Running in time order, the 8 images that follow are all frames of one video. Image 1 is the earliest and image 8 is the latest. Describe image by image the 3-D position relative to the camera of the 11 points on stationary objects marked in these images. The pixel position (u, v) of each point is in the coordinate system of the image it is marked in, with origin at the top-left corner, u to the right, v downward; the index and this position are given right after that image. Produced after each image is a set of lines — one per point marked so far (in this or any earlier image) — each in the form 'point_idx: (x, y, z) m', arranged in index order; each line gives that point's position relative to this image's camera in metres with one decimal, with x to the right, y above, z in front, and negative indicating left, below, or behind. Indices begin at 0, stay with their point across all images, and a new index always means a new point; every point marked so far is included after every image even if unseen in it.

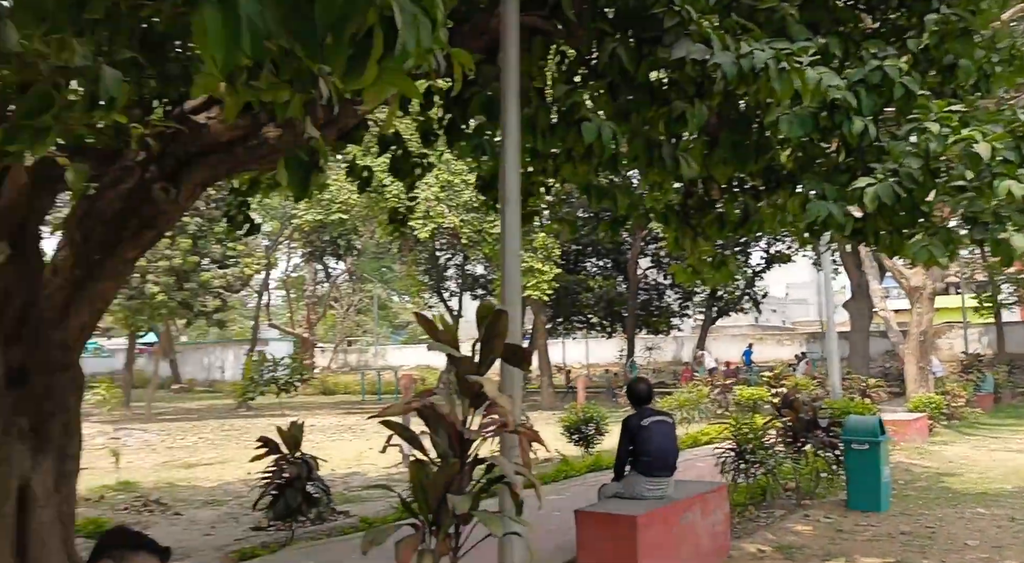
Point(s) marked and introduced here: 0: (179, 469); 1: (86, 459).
0: (-5.3, -3.0, +13.5) m
1: (-7.3, -3.1, +14.5) m
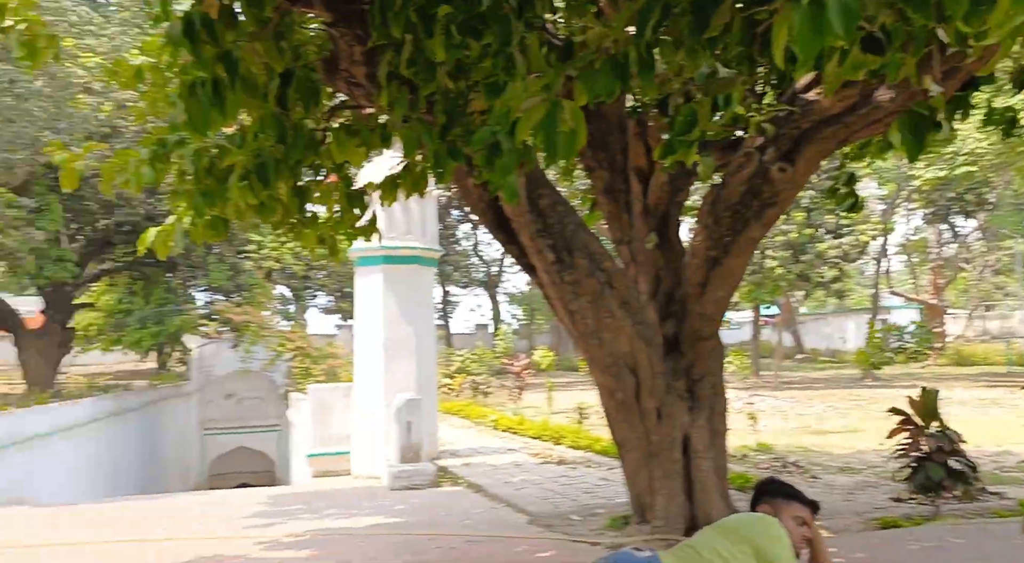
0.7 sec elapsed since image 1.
0: (+5.1, -2.6, +14.2) m
1: (+4.2, -2.7, +16.2) m
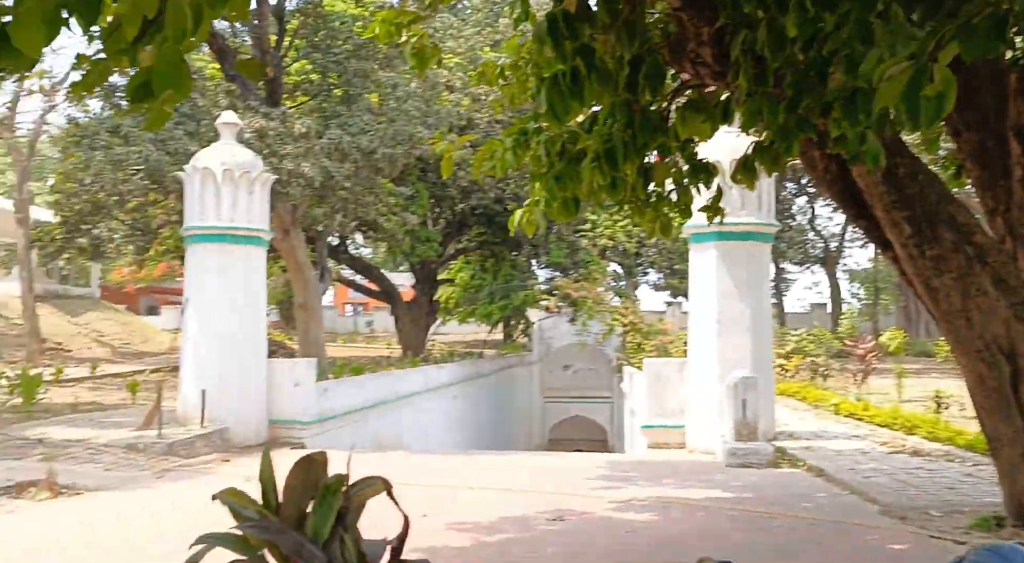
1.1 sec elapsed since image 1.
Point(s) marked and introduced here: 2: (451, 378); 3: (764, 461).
0: (+10.2, -2.2, +11.5) m
1: (+10.1, -2.3, +13.7) m
2: (-1.1, -1.7, +15.1) m
3: (+2.4, -1.7, +7.9) m
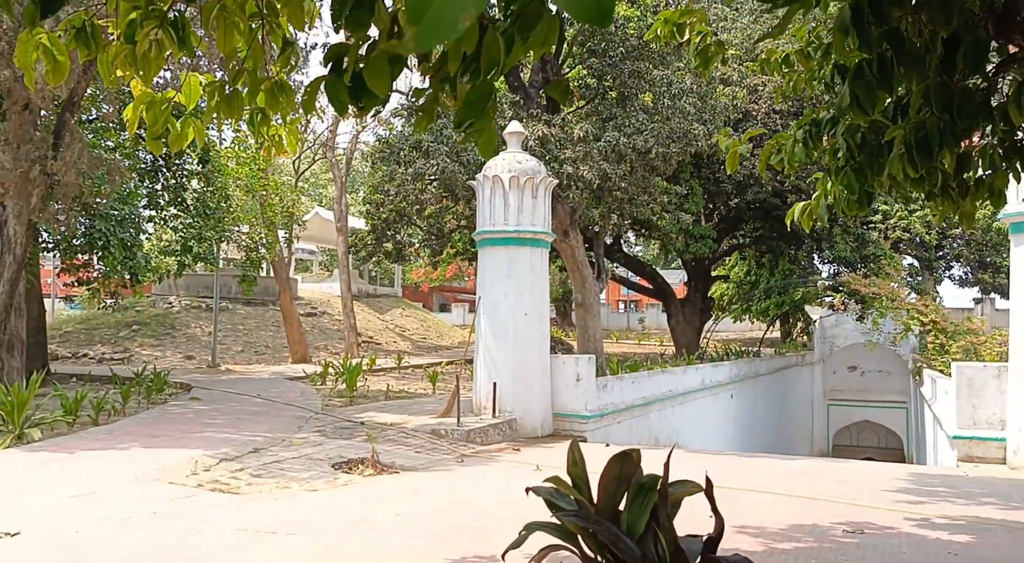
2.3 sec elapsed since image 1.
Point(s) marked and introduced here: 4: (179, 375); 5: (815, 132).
0: (+13.4, -2.1, +7.8) m
1: (+14.0, -2.1, +9.9) m
2: (+3.8, -1.6, +14.7) m
3: (+4.8, -1.6, +6.8) m
4: (-5.6, -1.6, +14.3) m
5: (+1.7, +0.8, +4.6) m
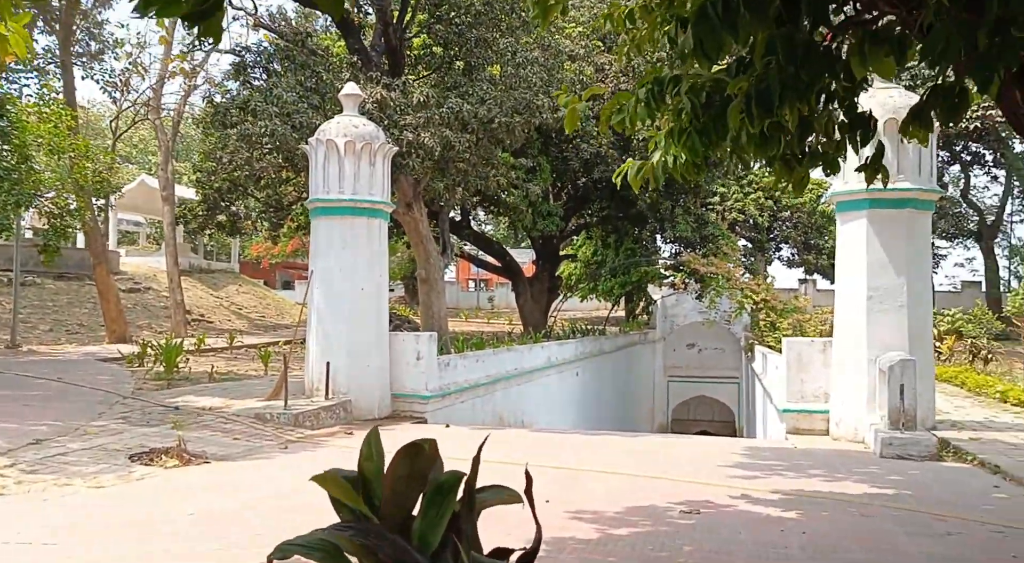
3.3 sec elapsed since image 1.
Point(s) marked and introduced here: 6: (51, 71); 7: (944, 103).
0: (+11.7, -1.9, +9.5) m
1: (+12.0, -1.9, +11.8) m
2: (+1.1, -1.3, +14.7) m
3: (+3.5, -1.4, +7.1) m
4: (-8.1, -1.1, +12.6) m
5: (+0.8, +1.0, +4.3) m
6: (-7.7, +3.5, +14.4) m
7: (+2.2, +0.9, +4.3) m
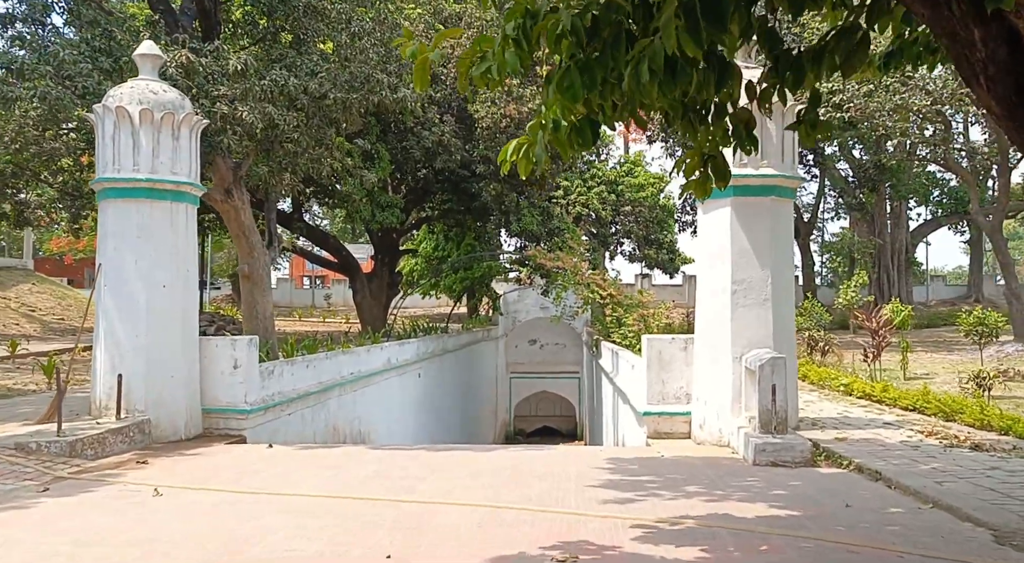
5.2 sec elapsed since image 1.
0: (+9.9, -1.8, +10.6) m
1: (+9.7, -1.8, +12.8) m
2: (-1.6, -1.2, +13.7) m
3: (+2.2, -1.4, +6.6) m
4: (-10.2, -1.1, +9.9) m
5: (+0.1, +1.0, +3.3) m
6: (-10.2, +3.5, +11.6) m
7: (+1.5, +1.0, +3.7) m
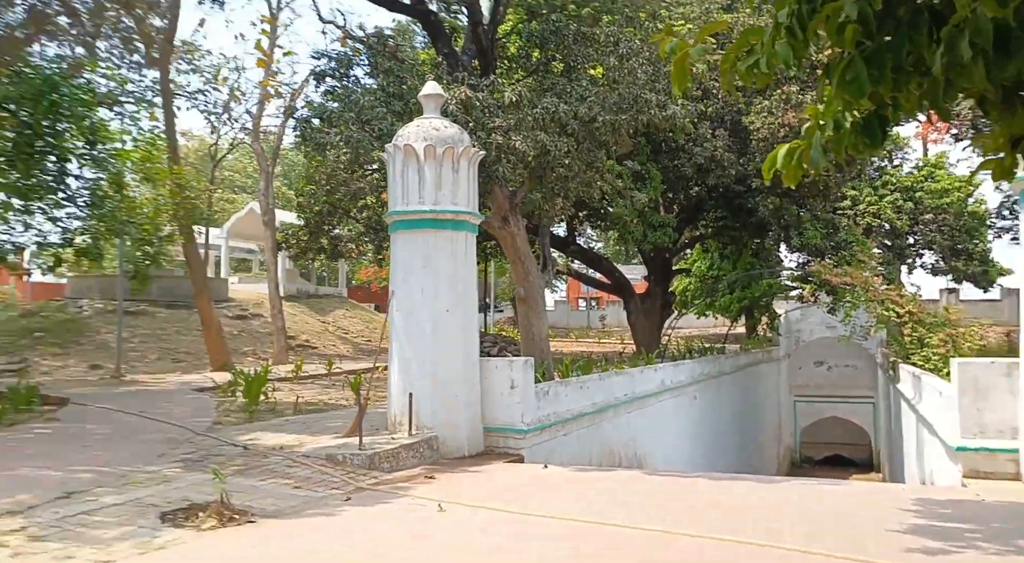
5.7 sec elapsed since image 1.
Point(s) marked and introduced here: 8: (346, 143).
0: (+12.7, -1.8, +6.7) m
1: (+13.2, -1.8, +8.9) m
2: (+2.8, -1.5, +13.3) m
3: (+4.2, -1.5, +5.4) m
4: (-6.6, -1.6, +12.4) m
5: (+1.1, +0.9, +3.0) m
6: (-6.1, +3.0, +14.2) m
7: (+2.5, +0.9, +2.9) m
8: (-1.9, +1.6, +10.0) m
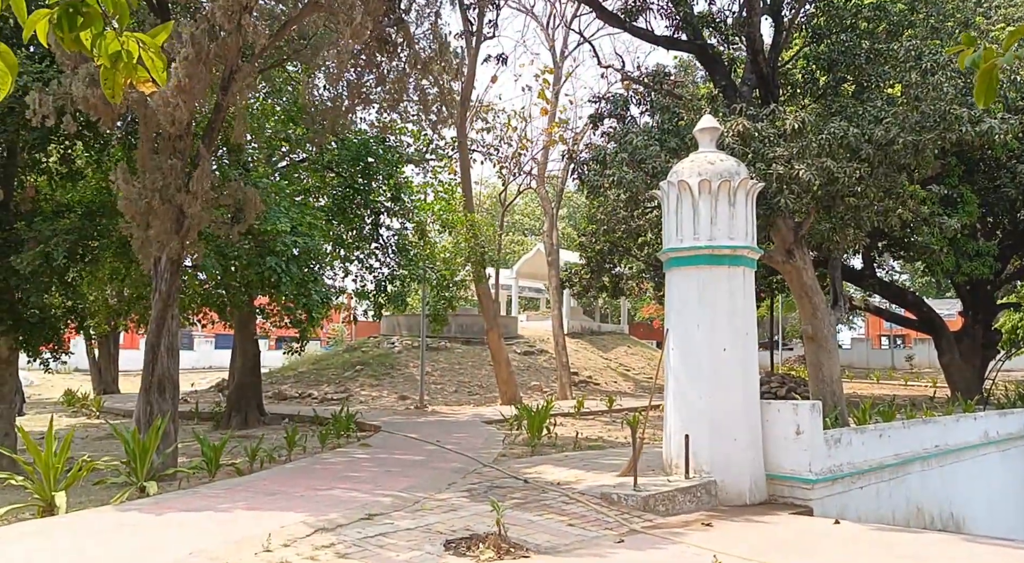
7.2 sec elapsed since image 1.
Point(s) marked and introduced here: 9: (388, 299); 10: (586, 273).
0: (+14.1, -1.9, +2.0) m
1: (+15.3, -2.0, +3.9) m
2: (+6.9, -2.0, +11.5) m
3: (+5.6, -1.6, +3.6) m
4: (-2.2, -2.2, +13.8) m
5: (+1.9, +0.8, +2.5) m
6: (-1.2, +2.3, +15.5) m
7: (+3.2, +0.8, +1.9) m
8: (+1.4, +1.1, +10.2) m
9: (-2.0, -0.2, +13.5) m
10: (+1.6, +0.2, +19.0) m
